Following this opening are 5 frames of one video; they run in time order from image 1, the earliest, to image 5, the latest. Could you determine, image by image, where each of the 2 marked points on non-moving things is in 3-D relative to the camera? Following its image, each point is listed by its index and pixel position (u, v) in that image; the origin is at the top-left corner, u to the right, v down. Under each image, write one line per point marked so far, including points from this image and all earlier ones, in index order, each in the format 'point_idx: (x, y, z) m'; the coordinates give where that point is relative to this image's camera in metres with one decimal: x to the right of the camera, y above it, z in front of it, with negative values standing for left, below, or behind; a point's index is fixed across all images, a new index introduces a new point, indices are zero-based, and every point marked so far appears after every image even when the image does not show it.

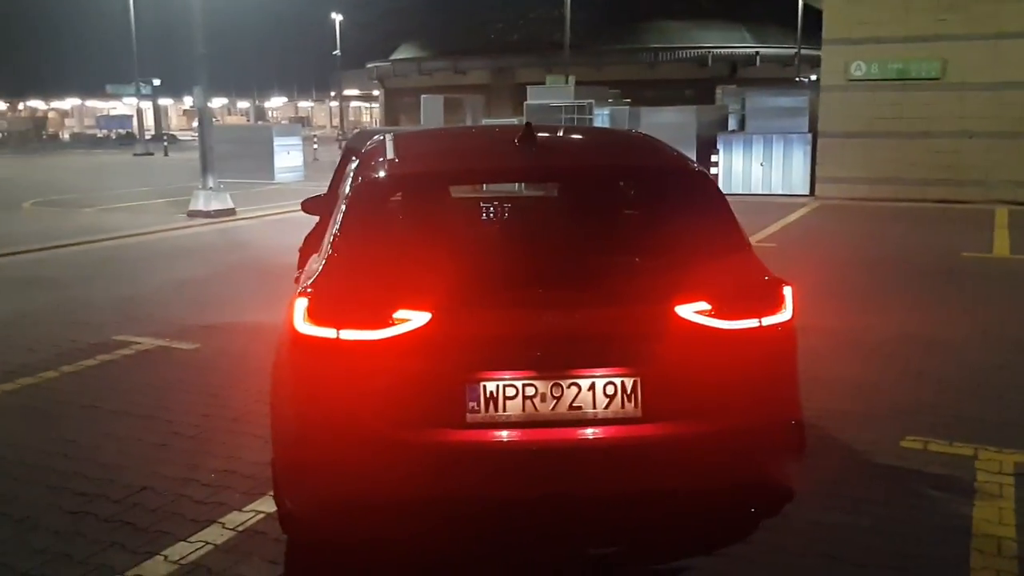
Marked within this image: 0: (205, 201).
0: (-5.4, +1.5, +17.0) m
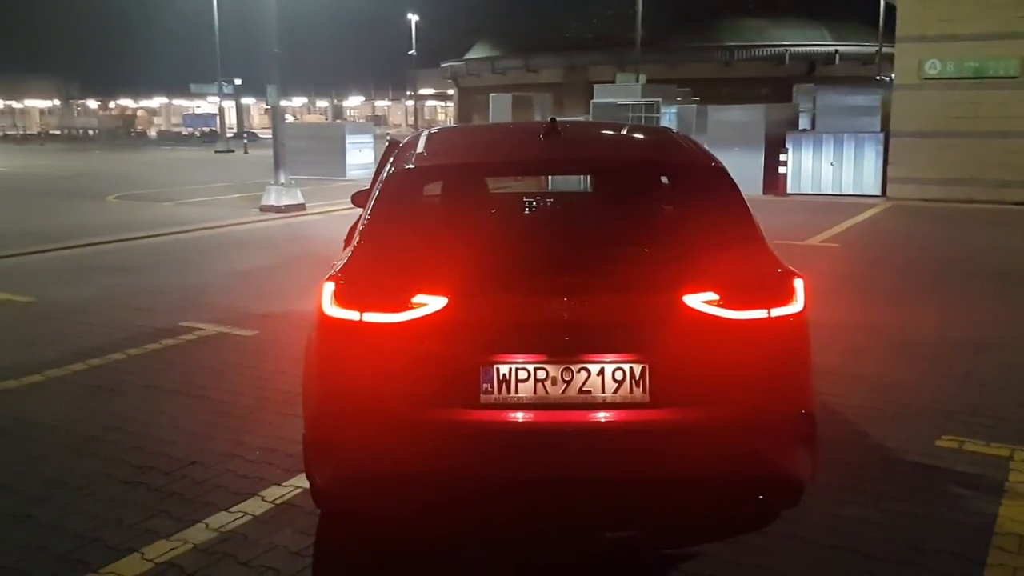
0: (-4.2, +1.7, +17.5) m
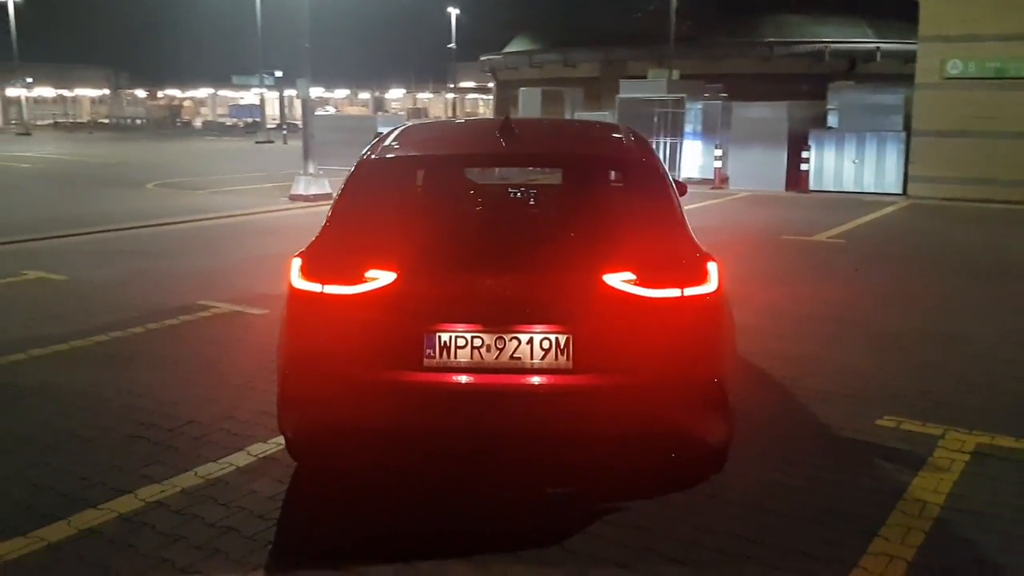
0: (-3.8, +1.9, +18.1) m
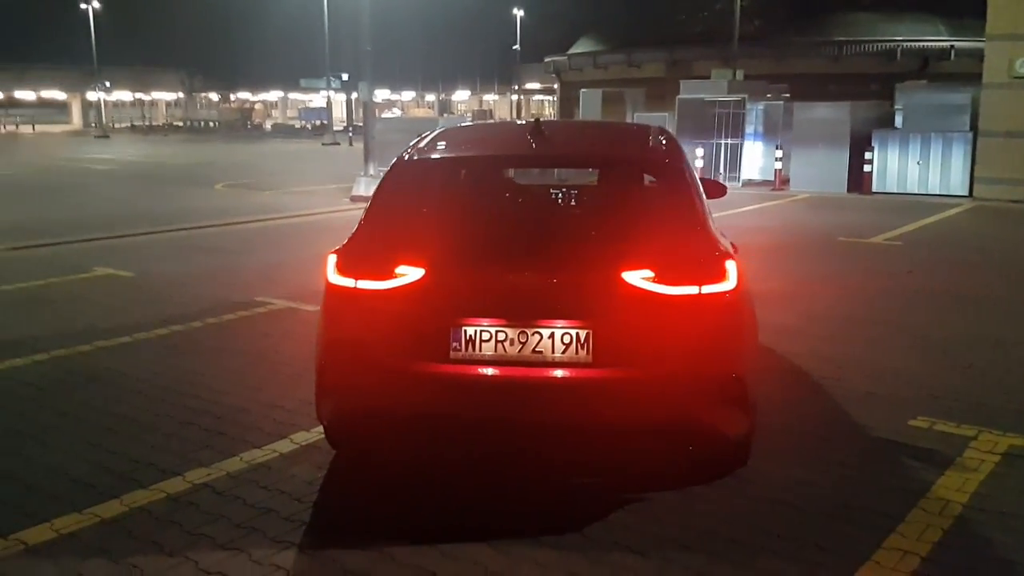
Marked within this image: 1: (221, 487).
0: (-2.8, +1.9, +18.5) m
1: (-1.4, -1.0, +4.7) m
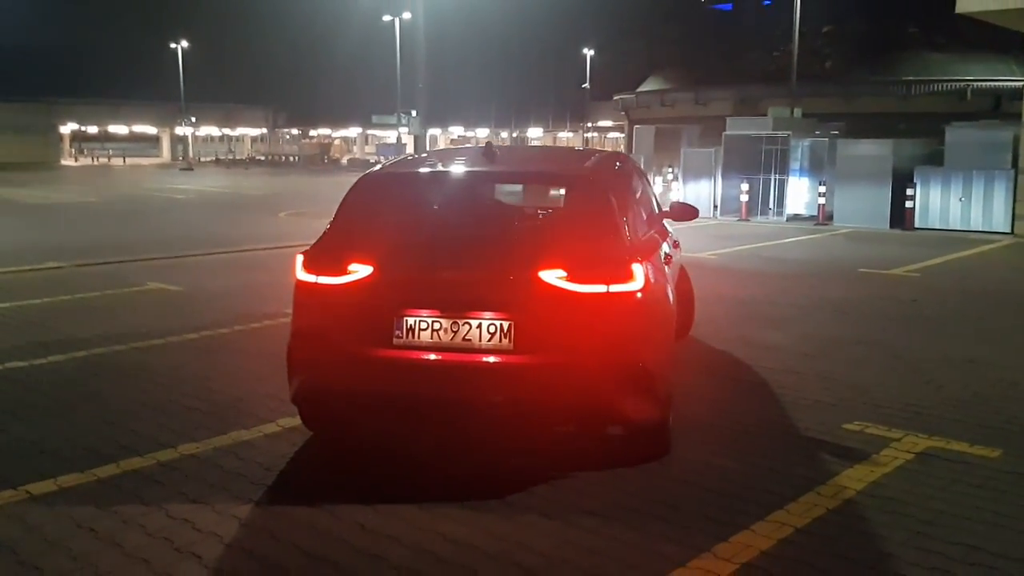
0: (-1.9, +1.4, +19.4) m
1: (-1.7, -0.9, +5.4) m
